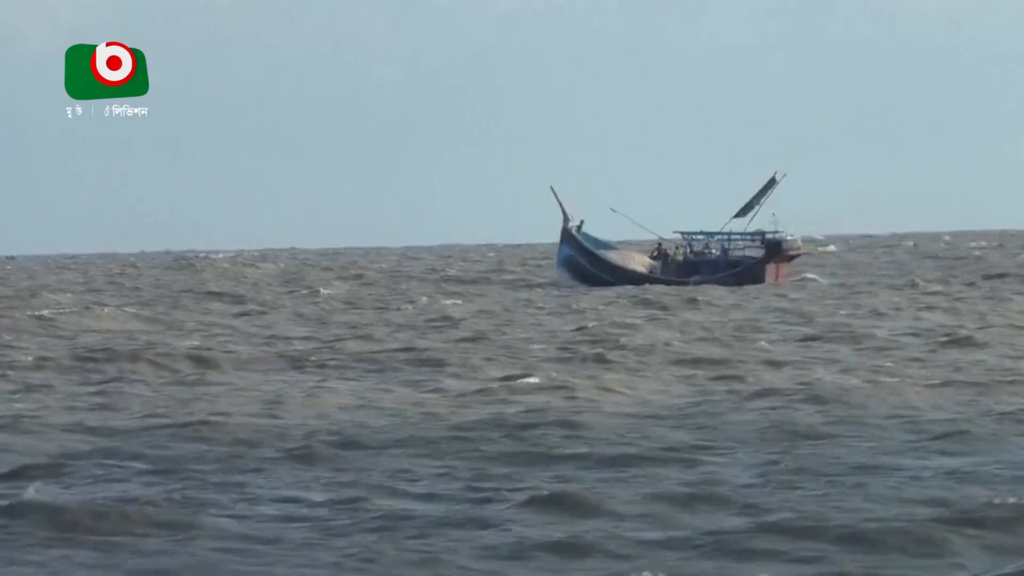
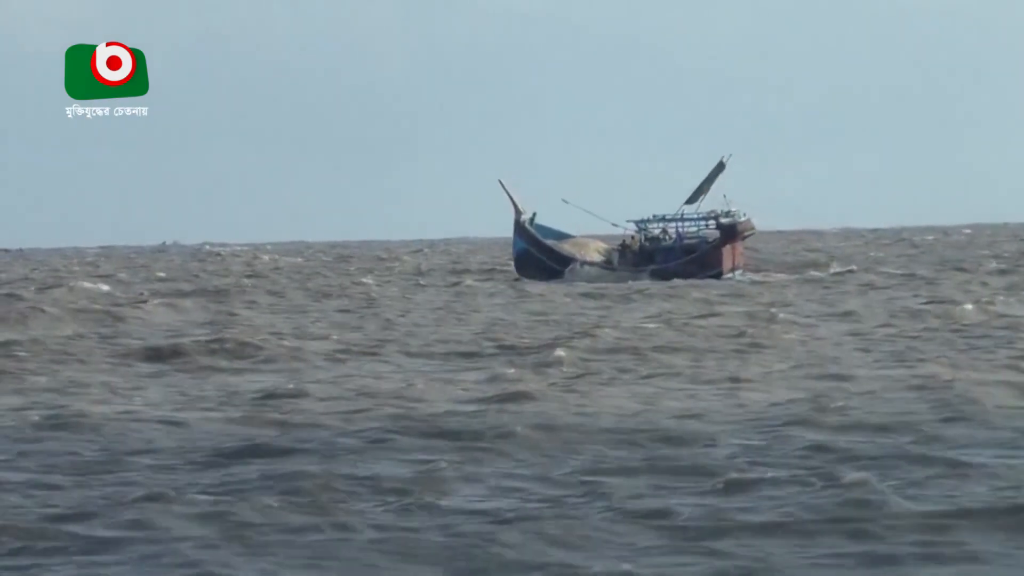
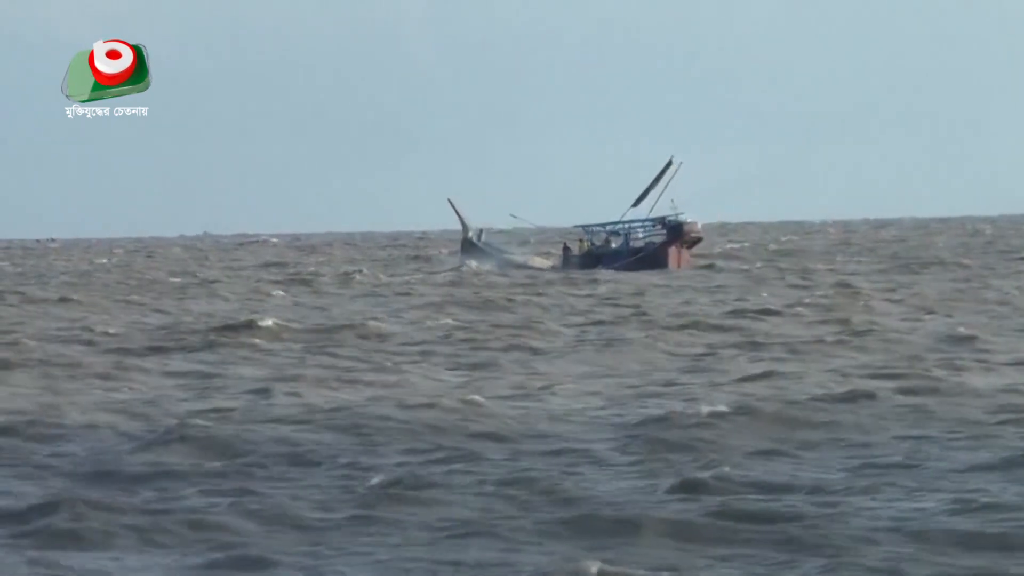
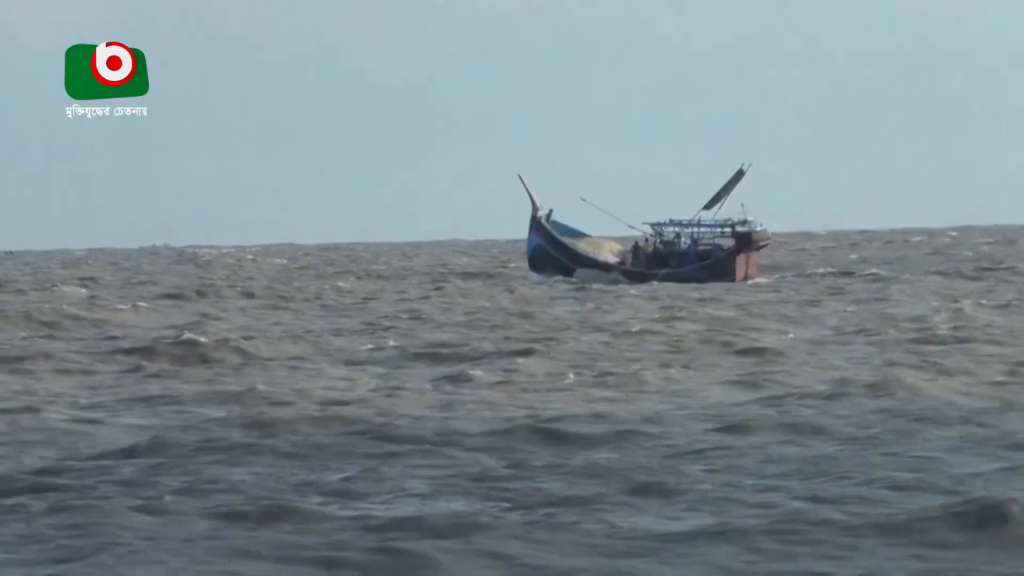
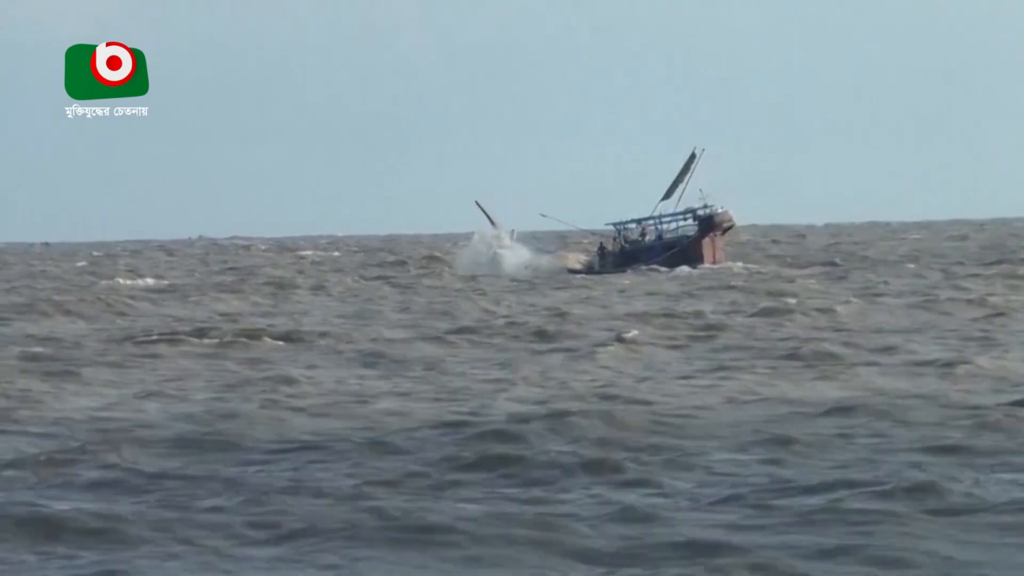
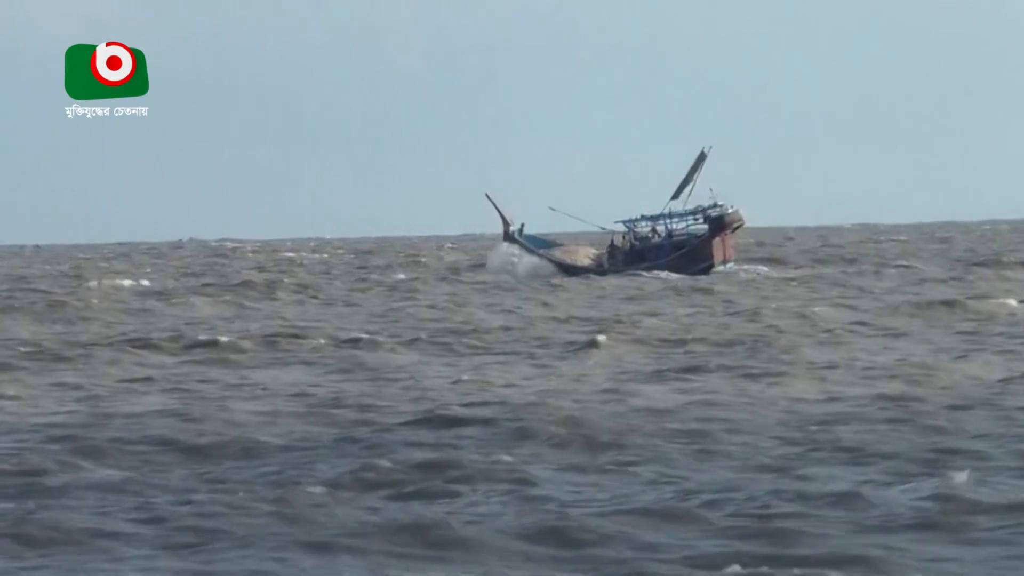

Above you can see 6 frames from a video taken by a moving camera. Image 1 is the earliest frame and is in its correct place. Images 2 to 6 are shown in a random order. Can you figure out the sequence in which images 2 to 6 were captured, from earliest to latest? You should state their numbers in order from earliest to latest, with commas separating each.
4, 2, 6, 5, 3
